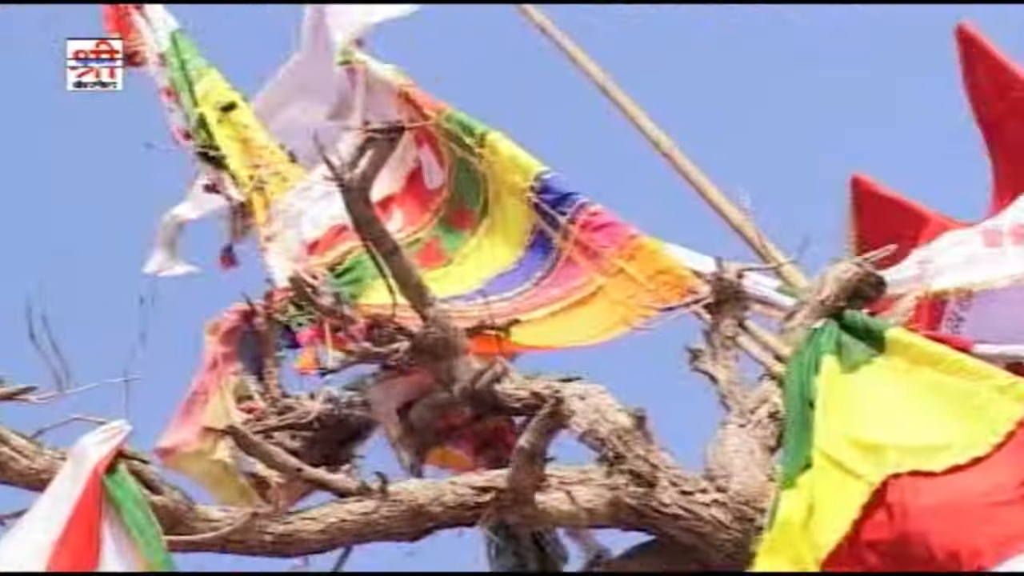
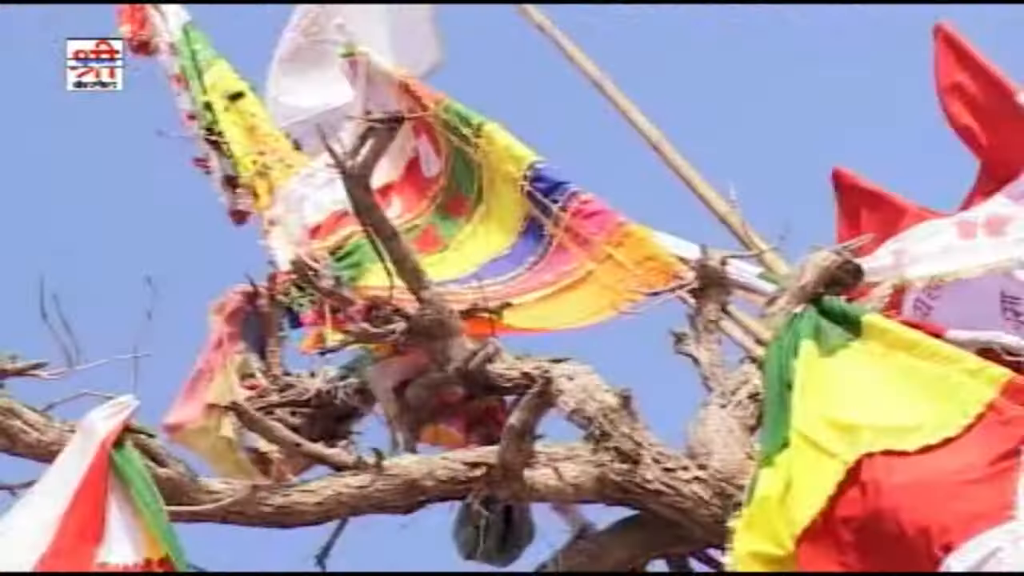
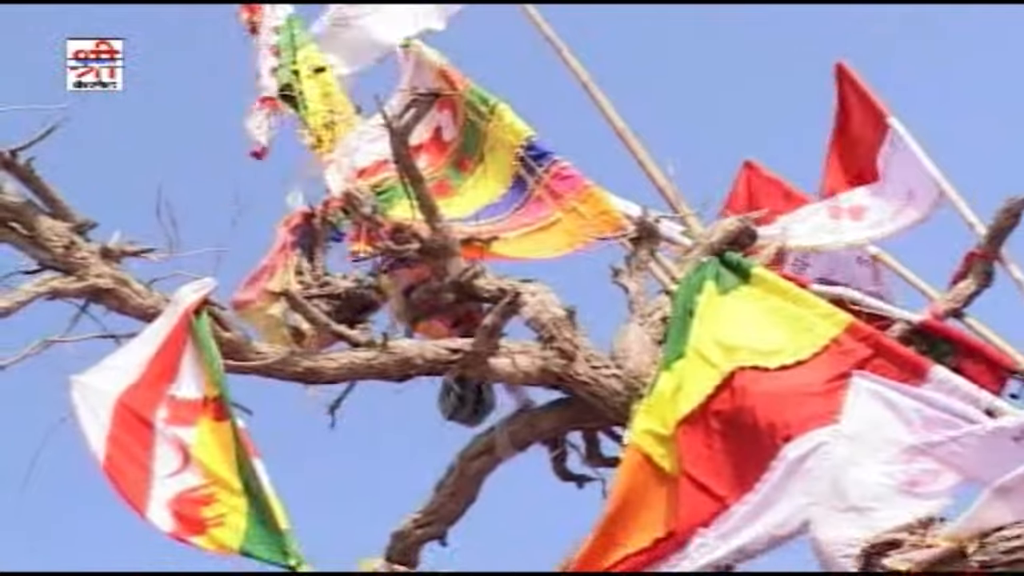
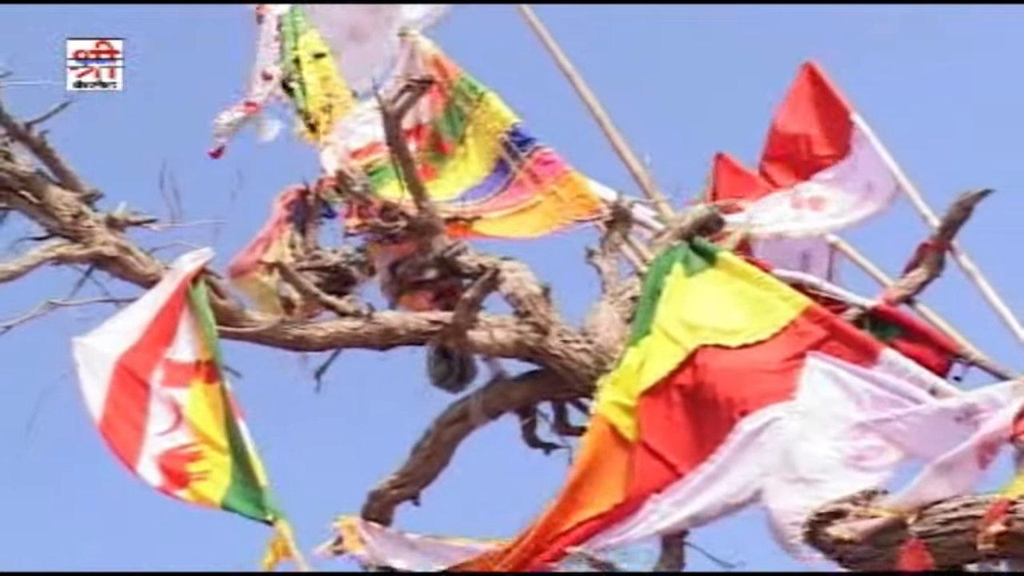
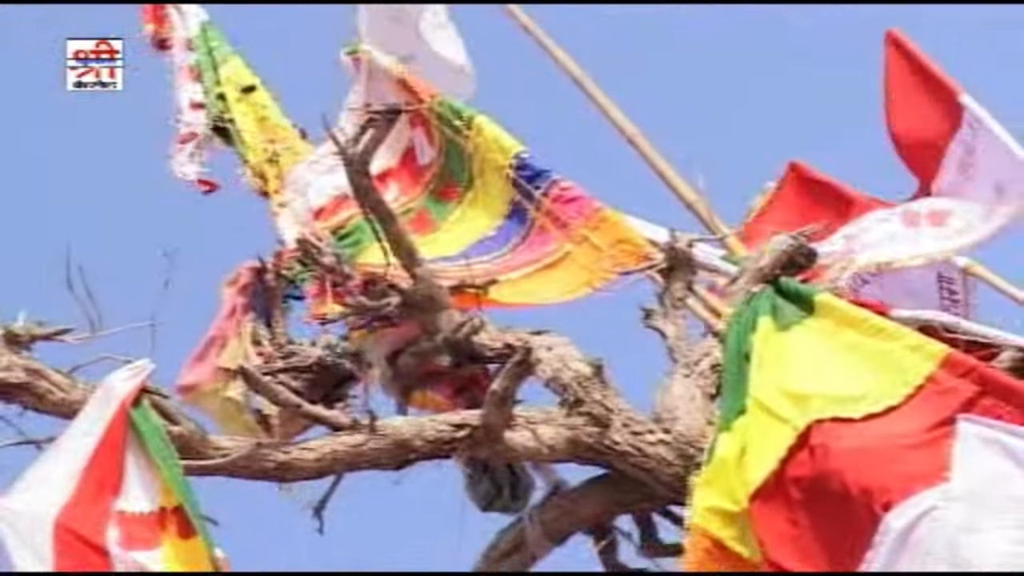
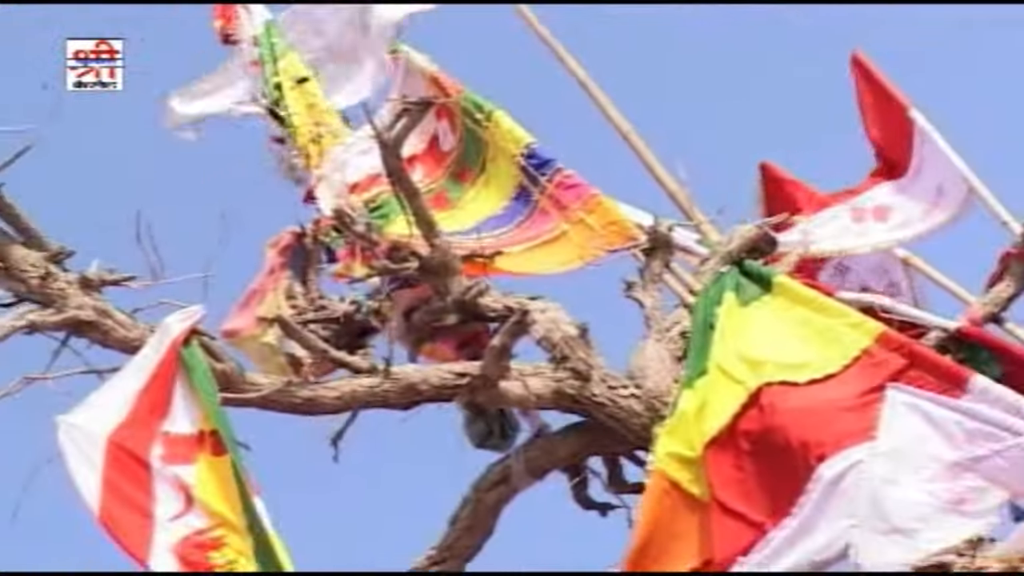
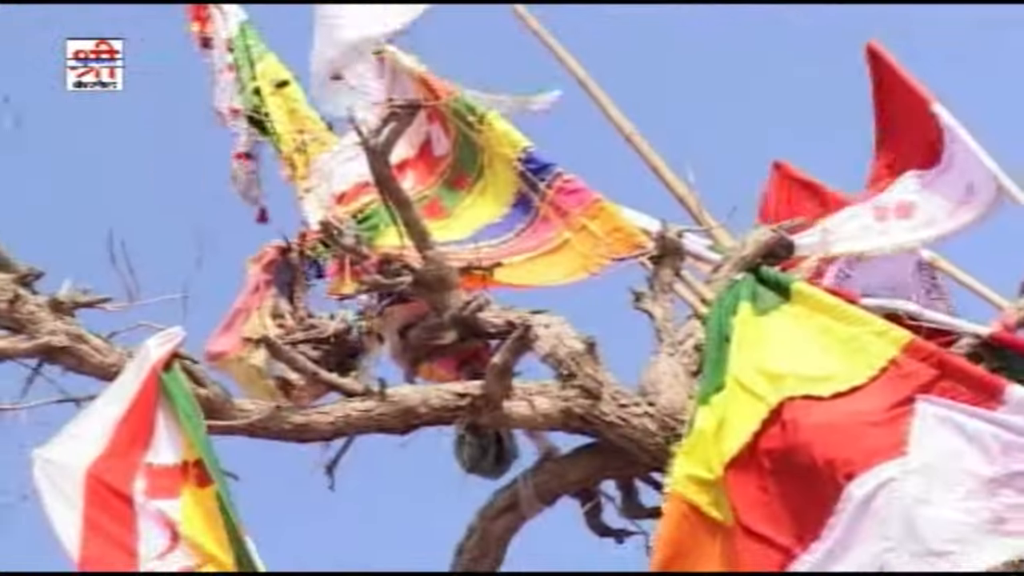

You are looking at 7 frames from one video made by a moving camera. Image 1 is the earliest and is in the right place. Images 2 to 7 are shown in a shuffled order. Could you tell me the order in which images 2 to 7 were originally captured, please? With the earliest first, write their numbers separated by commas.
2, 5, 7, 6, 3, 4
